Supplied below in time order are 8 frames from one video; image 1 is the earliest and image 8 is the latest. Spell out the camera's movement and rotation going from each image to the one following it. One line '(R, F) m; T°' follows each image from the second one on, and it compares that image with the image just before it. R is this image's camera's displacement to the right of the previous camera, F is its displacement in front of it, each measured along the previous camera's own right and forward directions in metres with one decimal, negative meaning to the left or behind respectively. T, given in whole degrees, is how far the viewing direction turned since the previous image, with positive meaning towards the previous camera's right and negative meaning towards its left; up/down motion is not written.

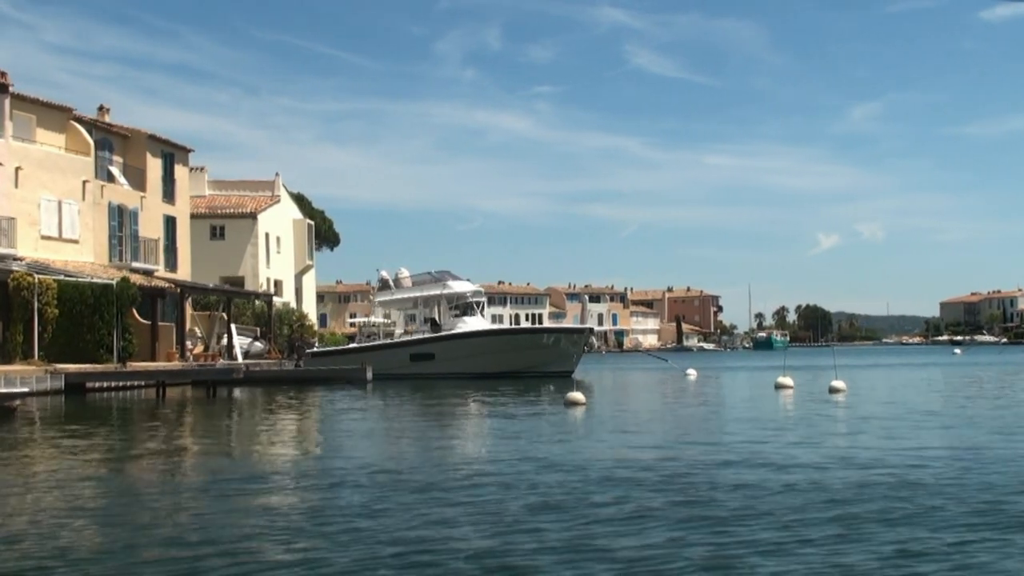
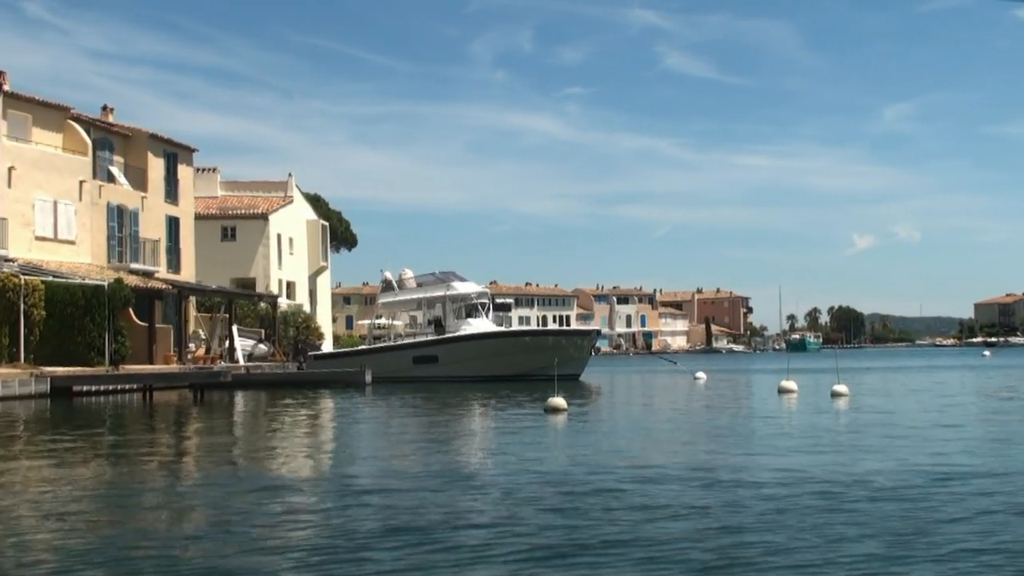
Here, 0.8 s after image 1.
(+0.8, +0.9) m; -2°
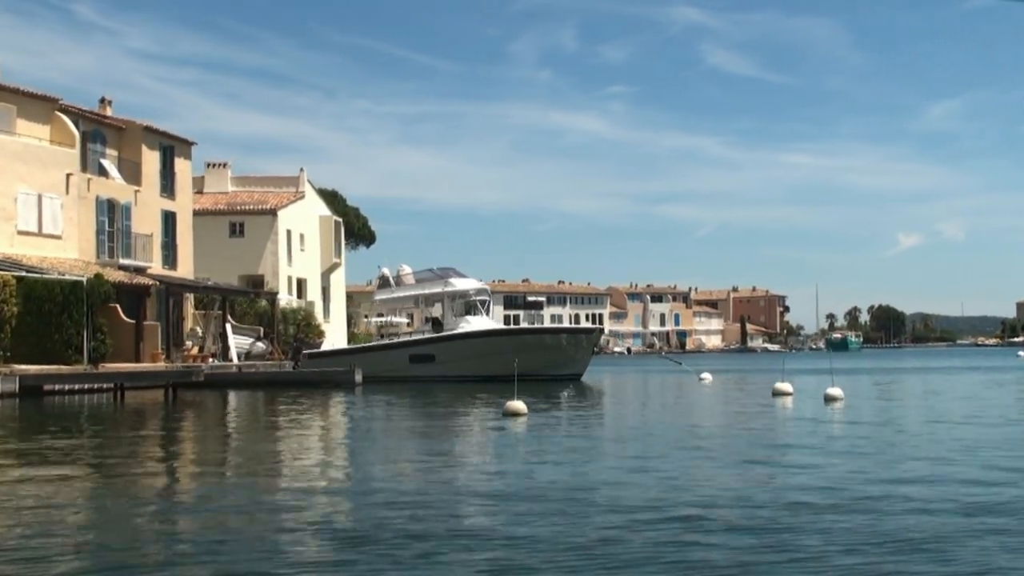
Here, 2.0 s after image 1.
(+1.1, +1.3) m; -2°
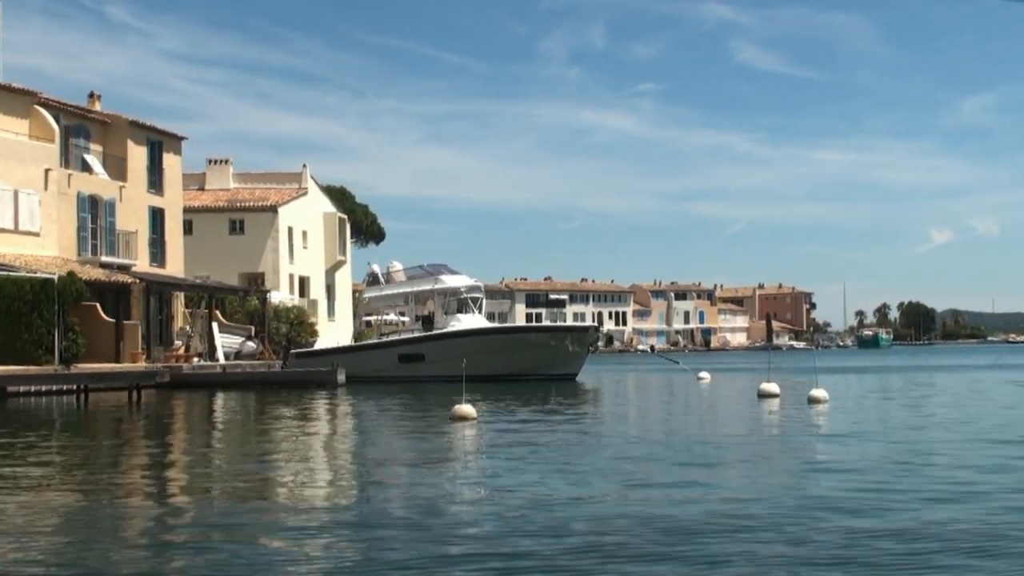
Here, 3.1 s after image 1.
(+1.0, +1.2) m; -1°
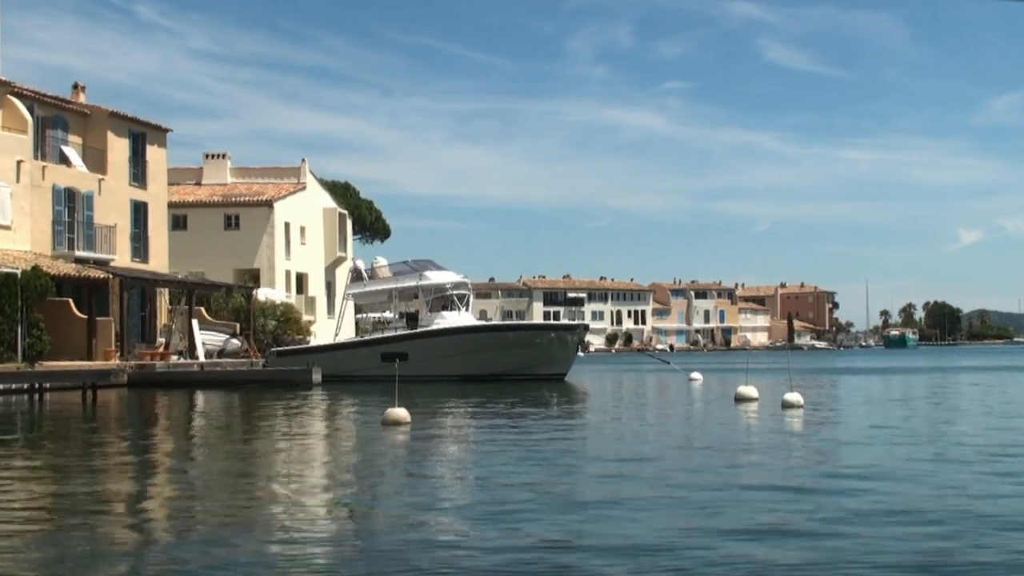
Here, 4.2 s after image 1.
(+1.0, +1.2) m; -1°
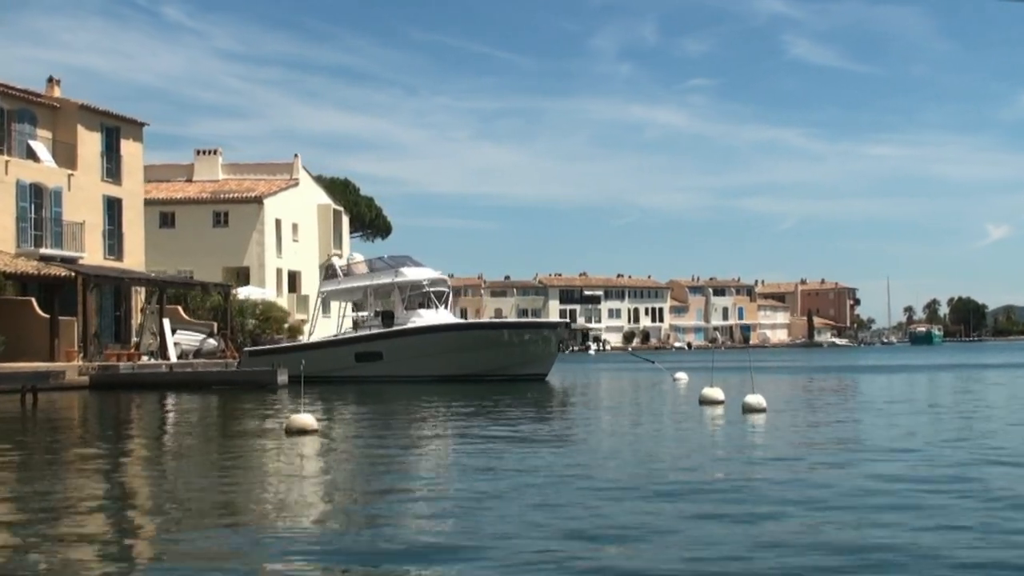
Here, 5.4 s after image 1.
(+1.2, +1.3) m; -1°
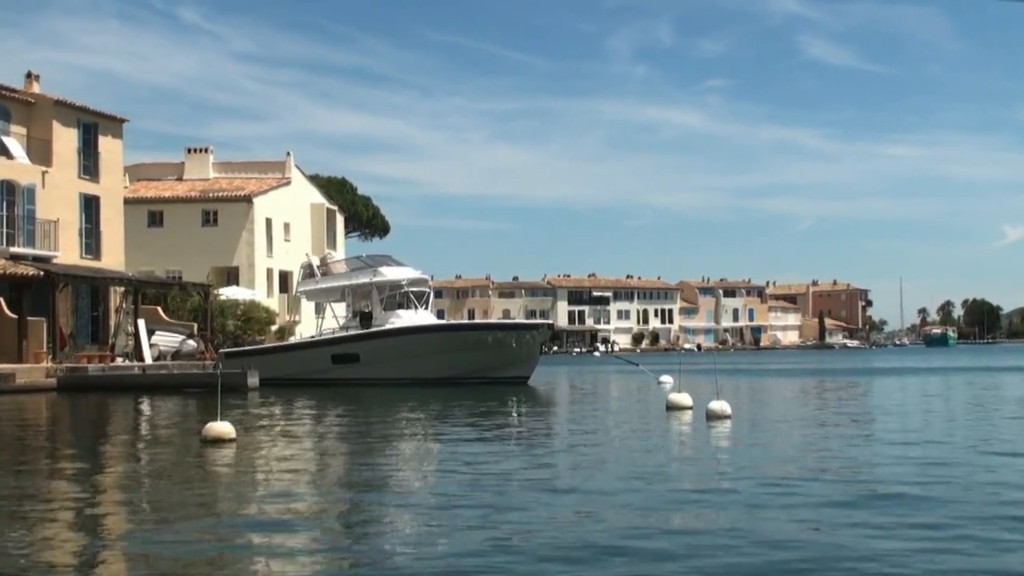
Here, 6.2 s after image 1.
(+0.8, +0.9) m; -1°
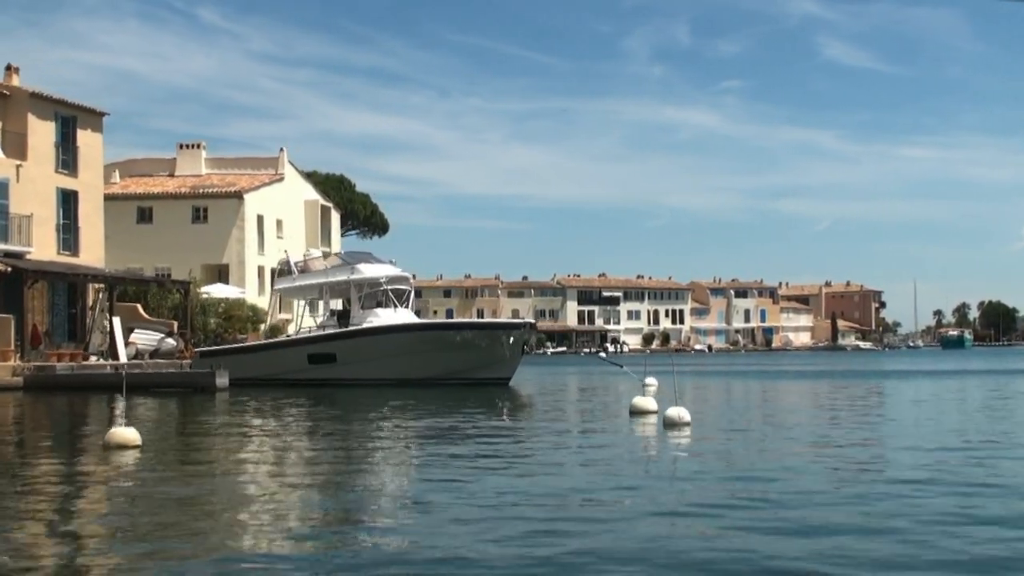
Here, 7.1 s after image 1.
(+0.8, +0.9) m; -1°
